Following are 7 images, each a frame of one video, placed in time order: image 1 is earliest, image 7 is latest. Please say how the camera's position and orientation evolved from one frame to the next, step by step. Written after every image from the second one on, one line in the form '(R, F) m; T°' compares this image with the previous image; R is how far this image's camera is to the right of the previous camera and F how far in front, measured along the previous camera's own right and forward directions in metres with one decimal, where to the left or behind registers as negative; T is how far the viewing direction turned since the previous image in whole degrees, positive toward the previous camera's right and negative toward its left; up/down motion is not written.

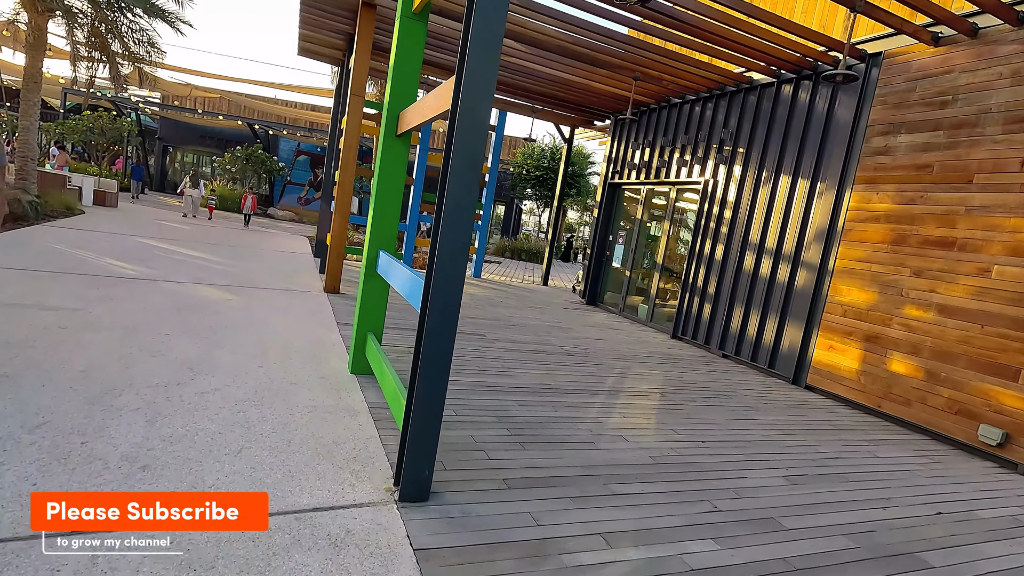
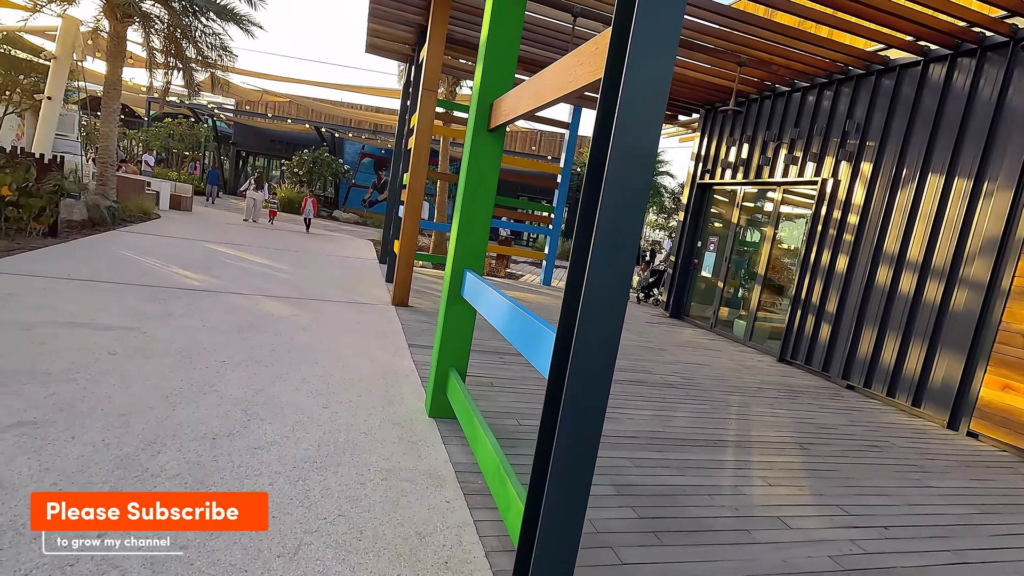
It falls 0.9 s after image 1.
(-0.3, +0.7) m; -6°
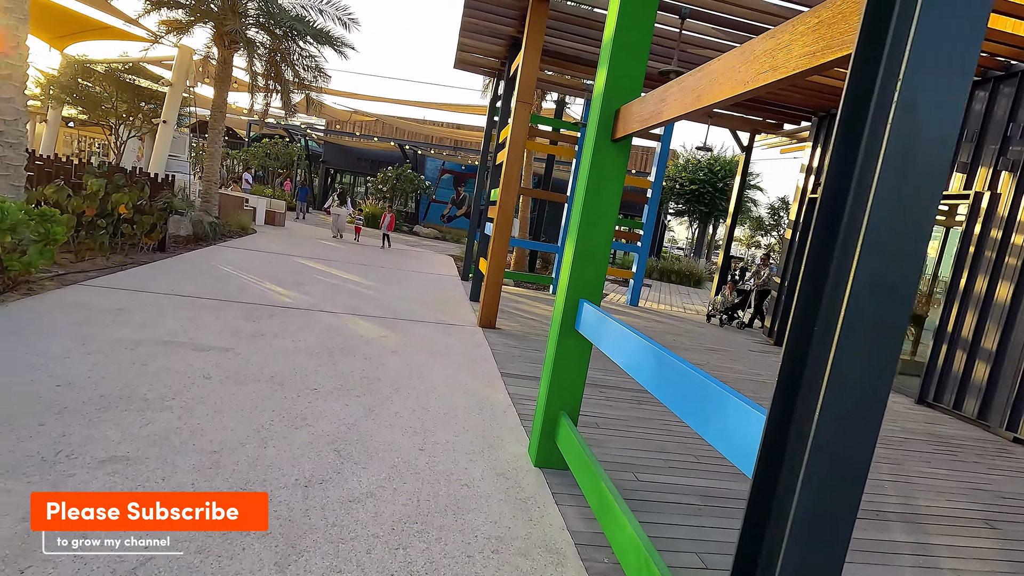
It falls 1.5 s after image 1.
(-0.3, +0.4) m; -8°
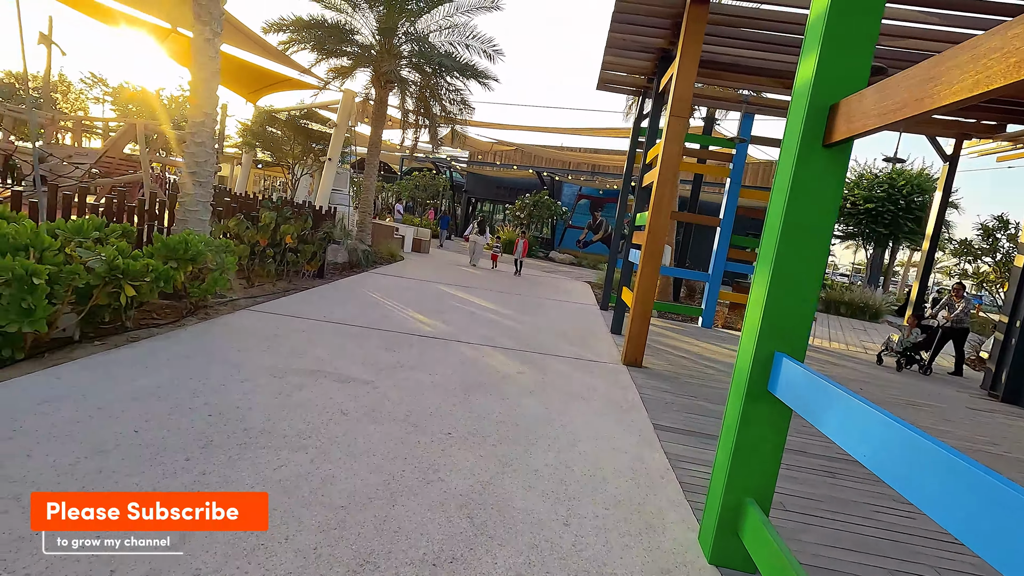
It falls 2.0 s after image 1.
(-0.1, +0.4) m; -14°
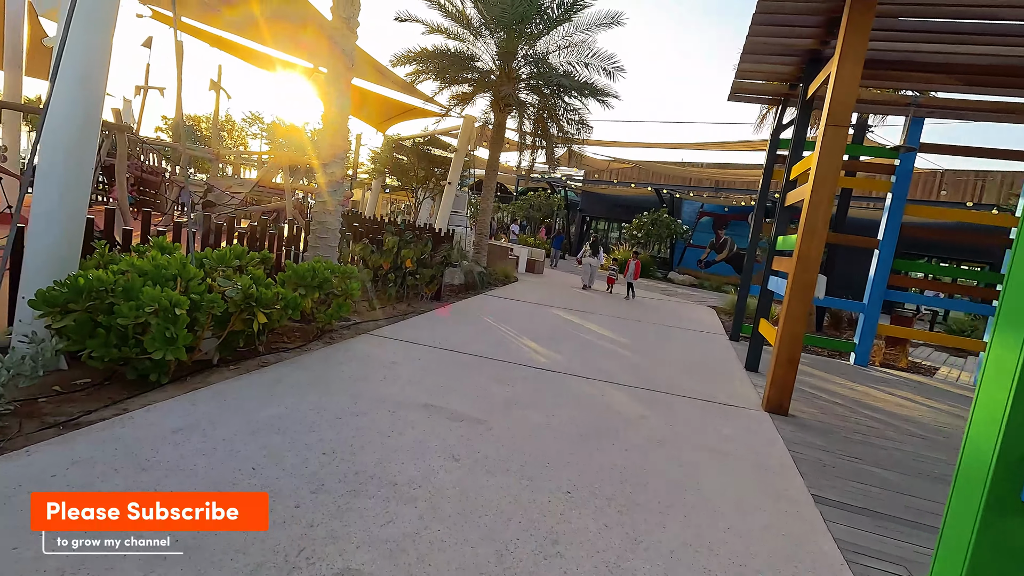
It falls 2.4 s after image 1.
(-0.1, +0.3) m; -12°
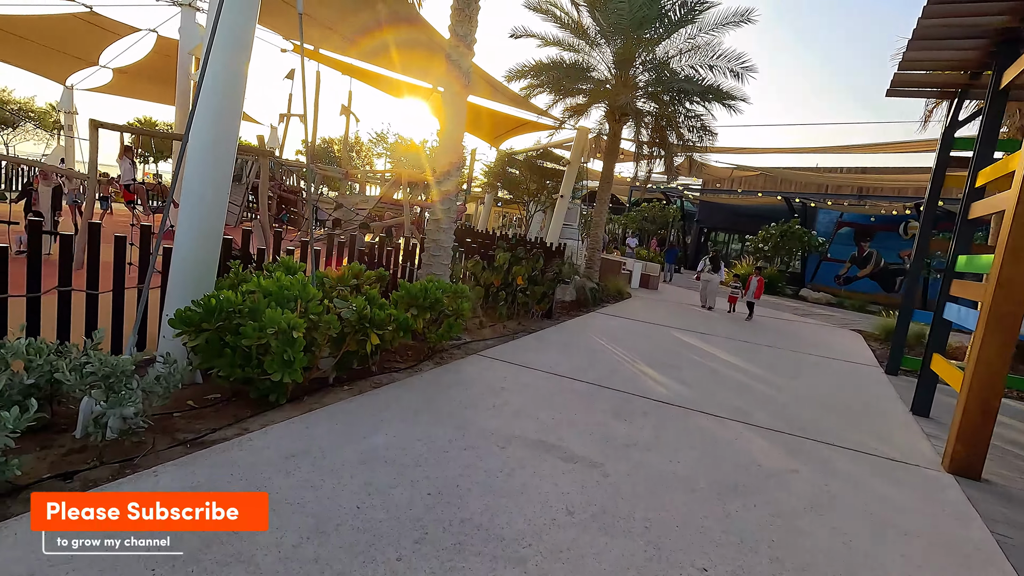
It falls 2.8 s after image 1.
(-0.1, +0.3) m; -12°
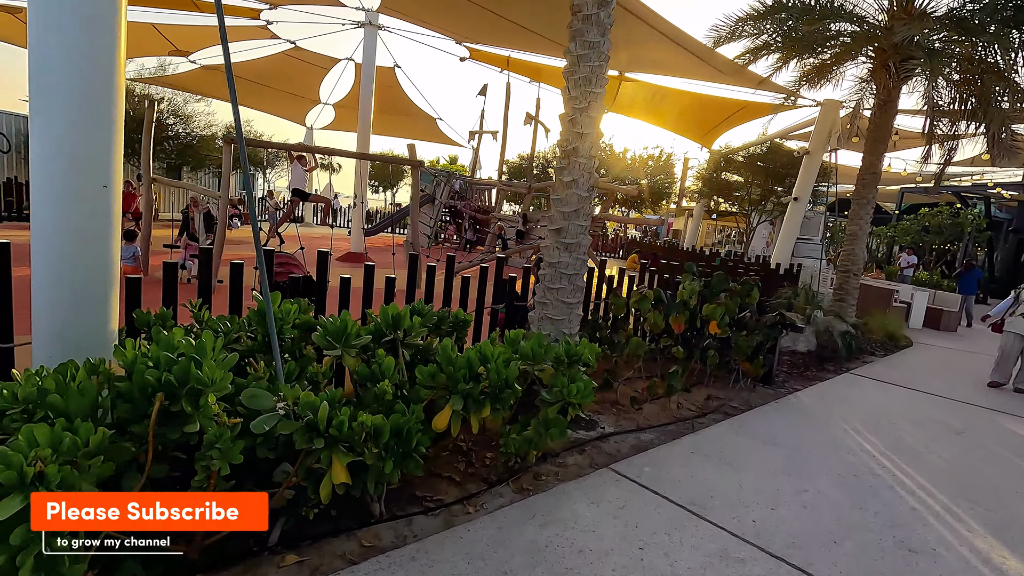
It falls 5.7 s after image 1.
(+0.3, +2.3) m; -23°
